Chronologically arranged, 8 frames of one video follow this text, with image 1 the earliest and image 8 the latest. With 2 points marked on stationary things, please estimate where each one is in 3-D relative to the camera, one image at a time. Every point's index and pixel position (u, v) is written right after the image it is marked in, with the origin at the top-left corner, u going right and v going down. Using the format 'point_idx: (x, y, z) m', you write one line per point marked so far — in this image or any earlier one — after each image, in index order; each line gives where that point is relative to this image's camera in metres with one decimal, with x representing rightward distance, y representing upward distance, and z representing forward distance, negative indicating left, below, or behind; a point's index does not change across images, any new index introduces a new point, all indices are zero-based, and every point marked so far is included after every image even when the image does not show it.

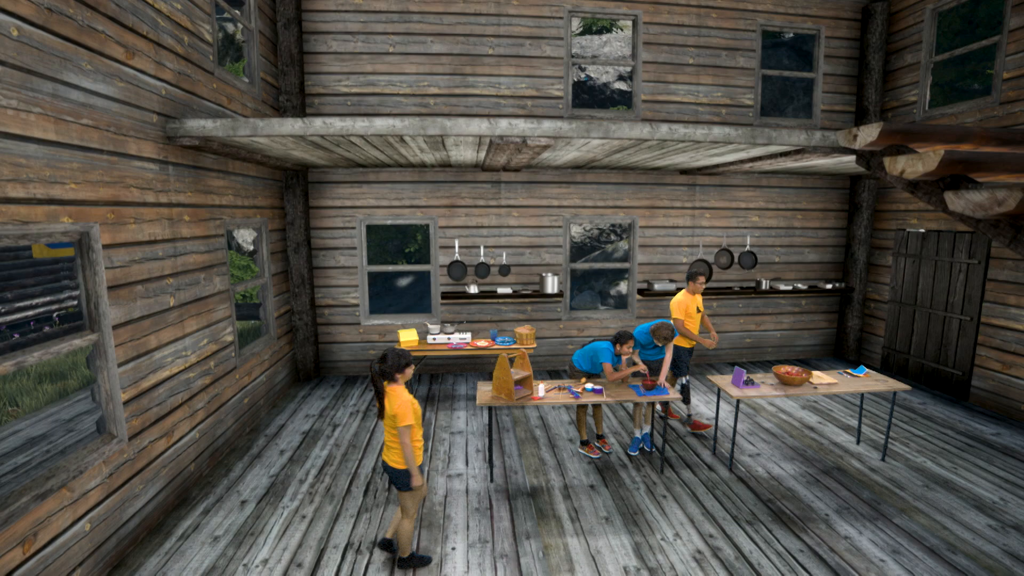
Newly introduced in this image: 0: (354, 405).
0: (-2.0, -1.4, +8.0) m
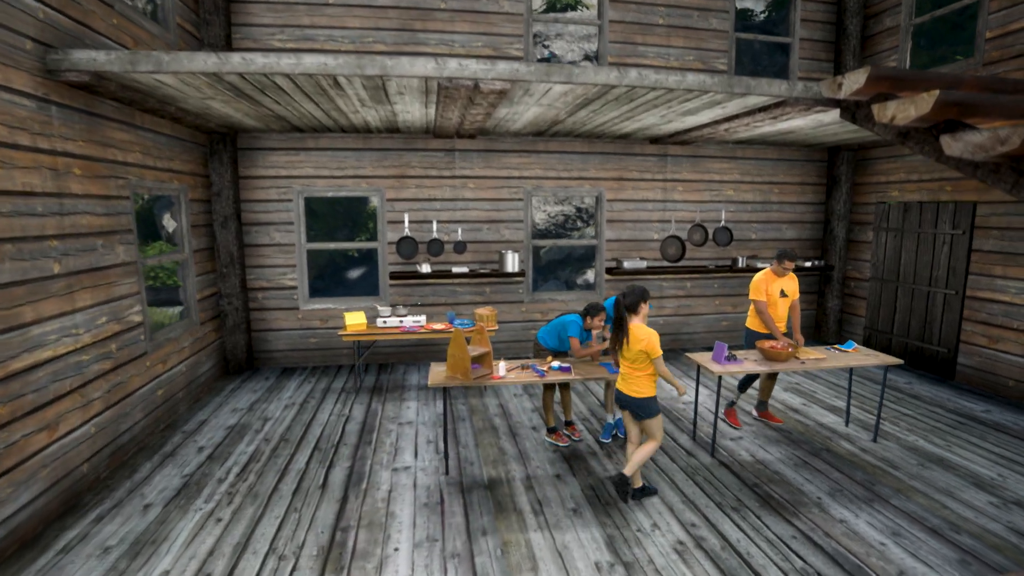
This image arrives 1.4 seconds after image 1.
0: (-2.4, -1.2, +7.0) m
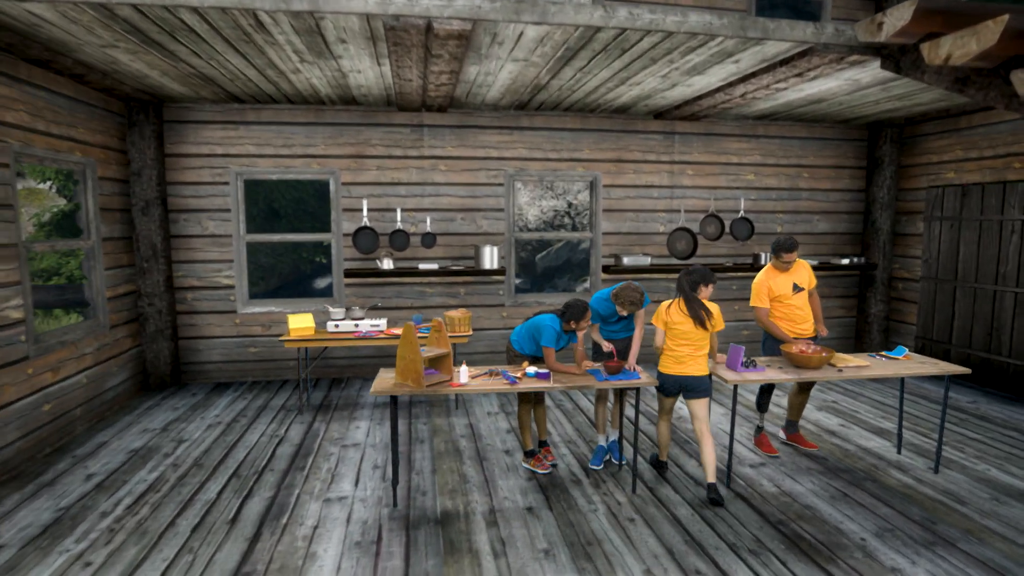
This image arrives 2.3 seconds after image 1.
0: (-2.7, -1.1, +5.8) m
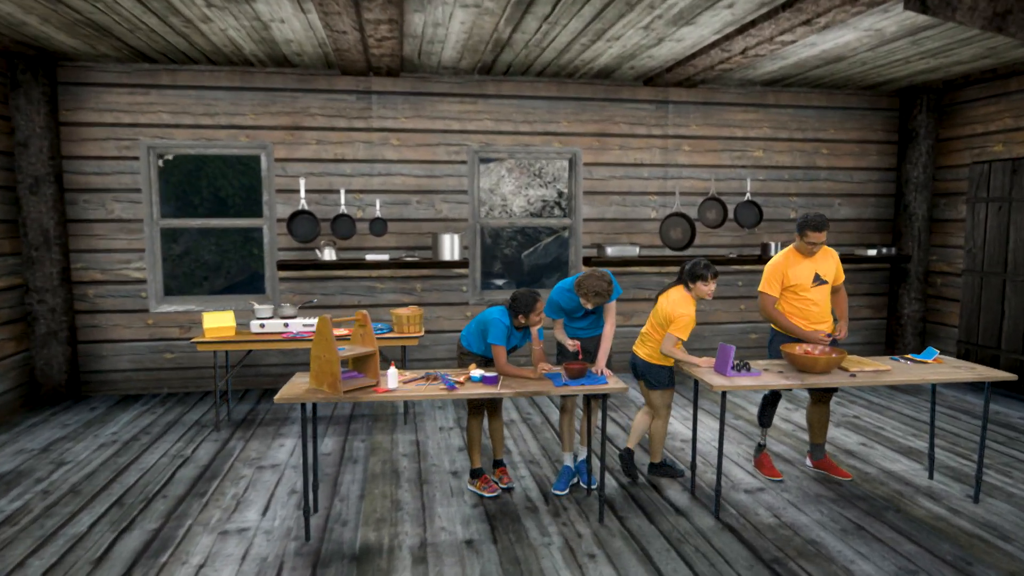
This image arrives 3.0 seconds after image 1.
0: (-3.0, -1.1, +4.8) m
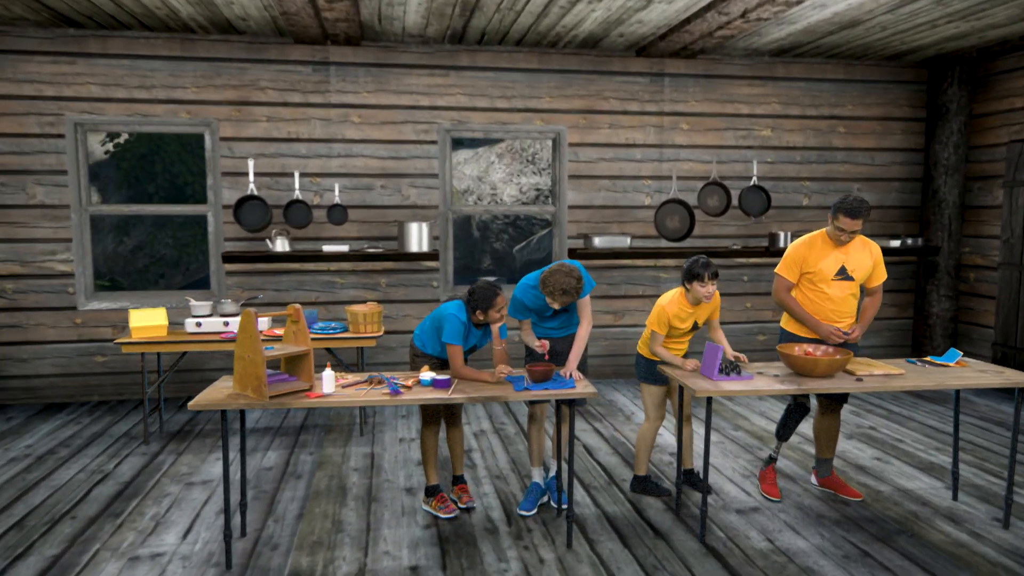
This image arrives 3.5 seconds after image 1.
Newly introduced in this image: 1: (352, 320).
0: (-3.2, -1.0, +4.3) m
1: (-1.1, -0.2, +4.6) m
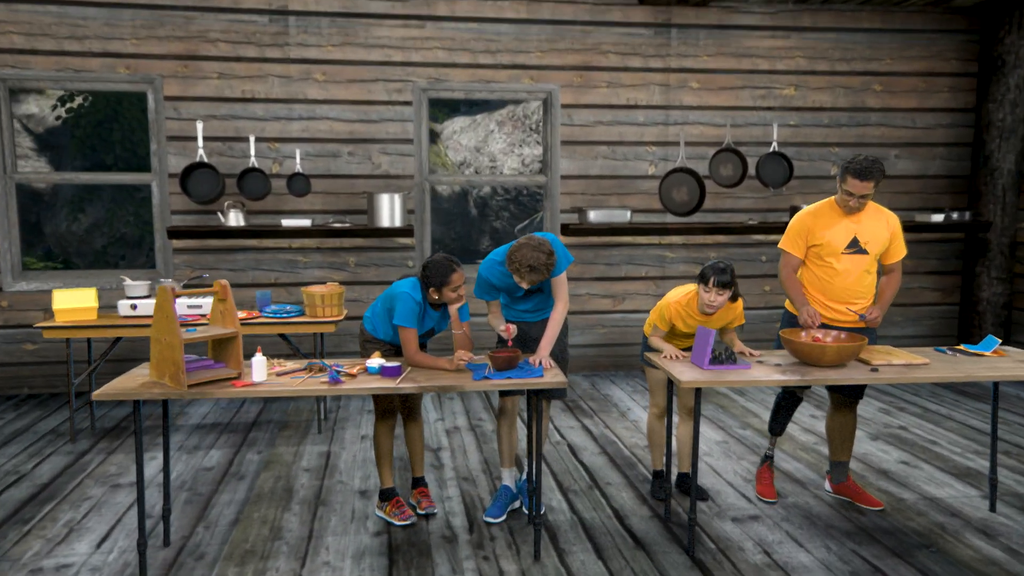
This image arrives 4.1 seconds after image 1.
0: (-3.3, -0.9, +3.8) m
1: (-1.3, -0.1, +4.0) m
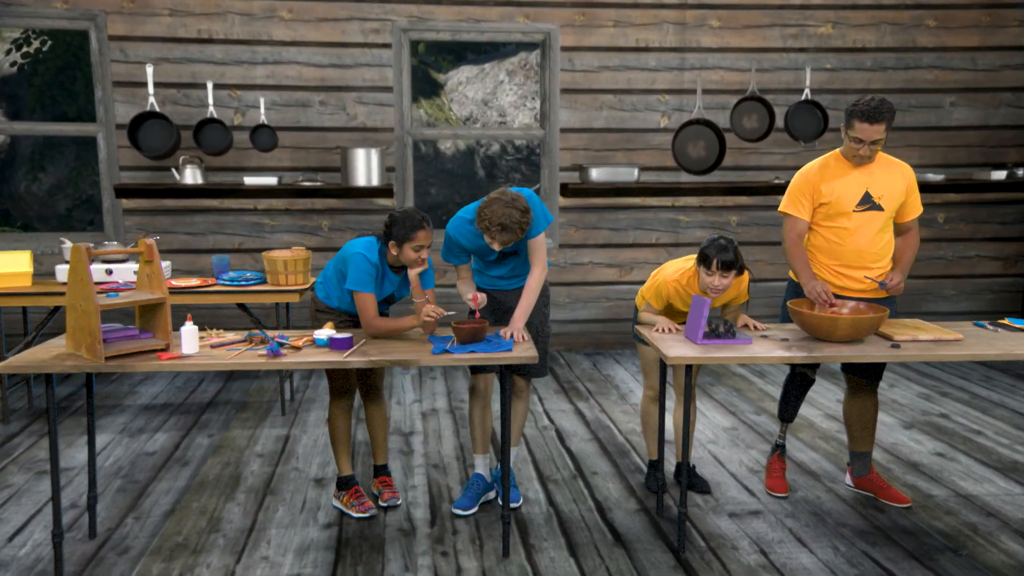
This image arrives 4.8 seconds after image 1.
0: (-3.4, -0.7, +3.4) m
1: (-1.3, +0.1, +3.5) m
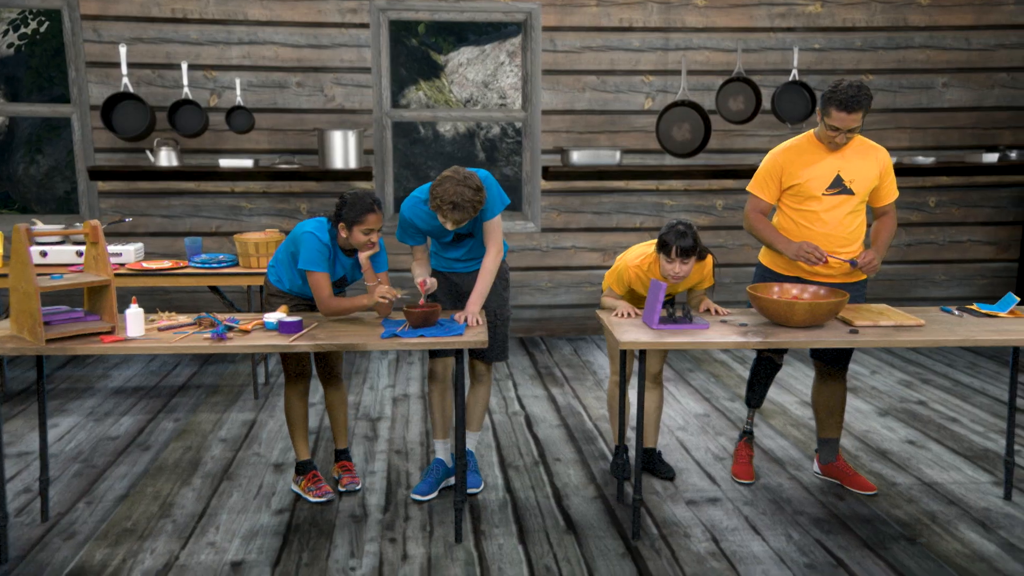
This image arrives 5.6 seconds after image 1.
0: (-3.6, -0.6, +3.4) m
1: (-1.5, +0.2, +3.5) m
